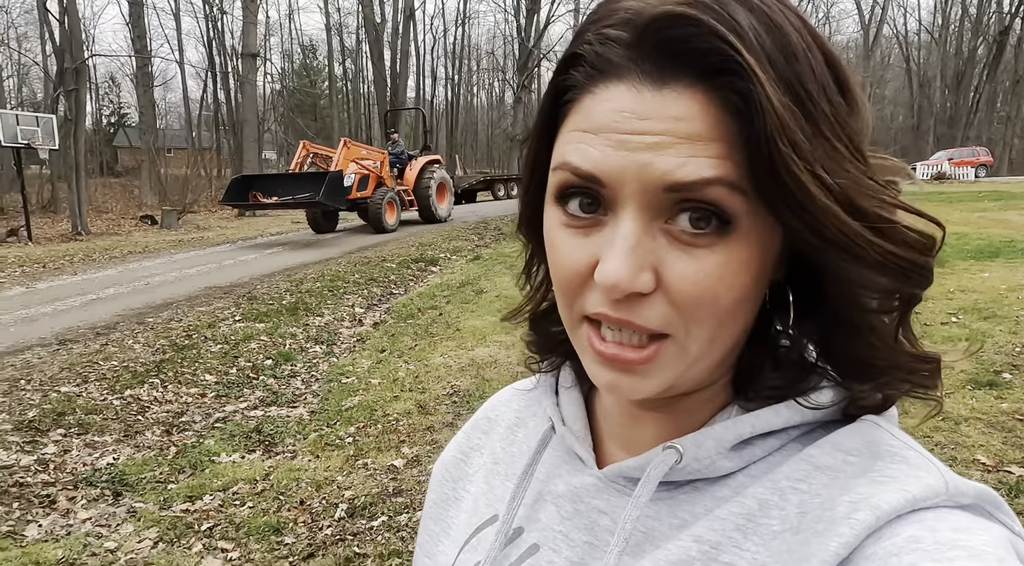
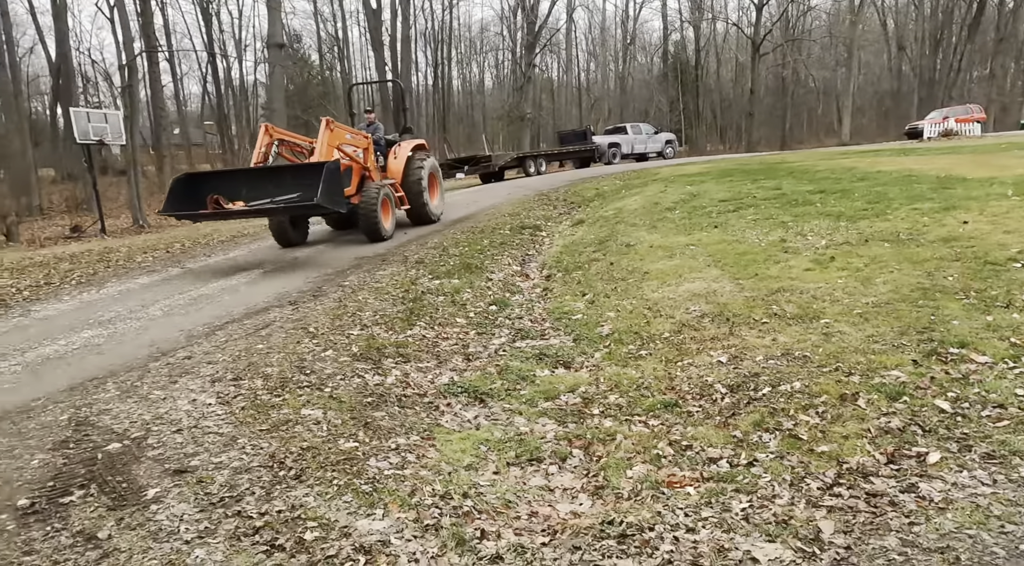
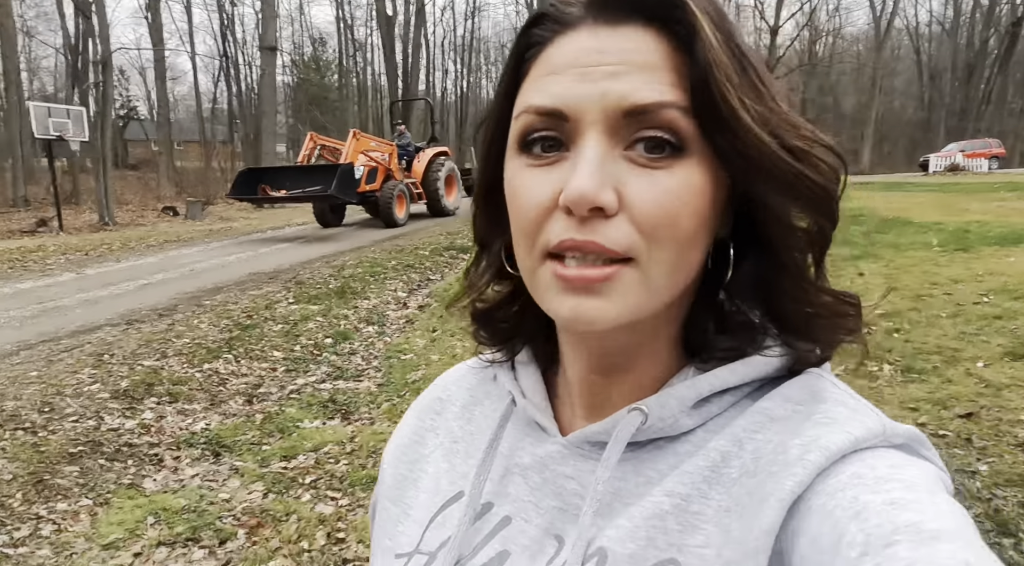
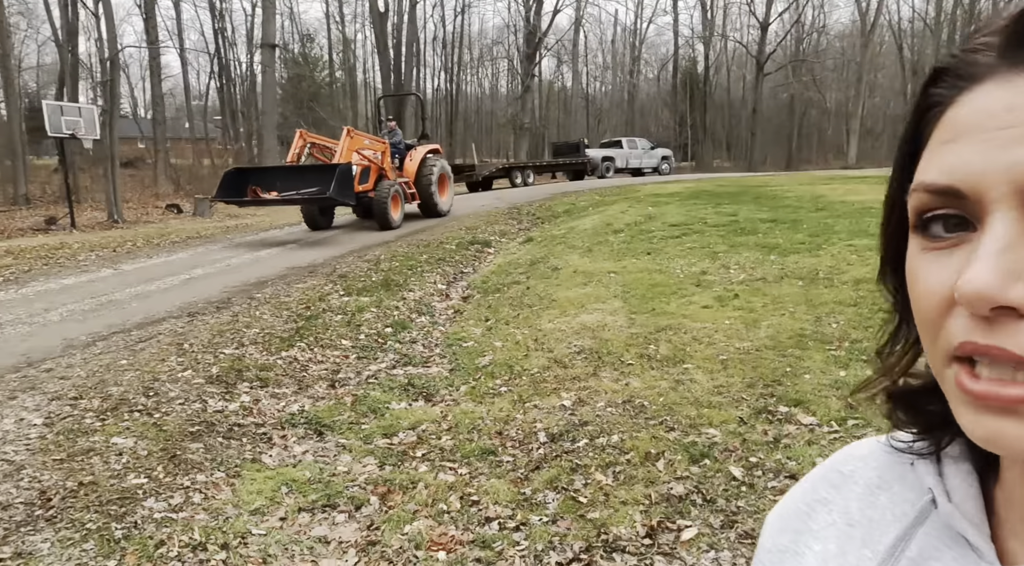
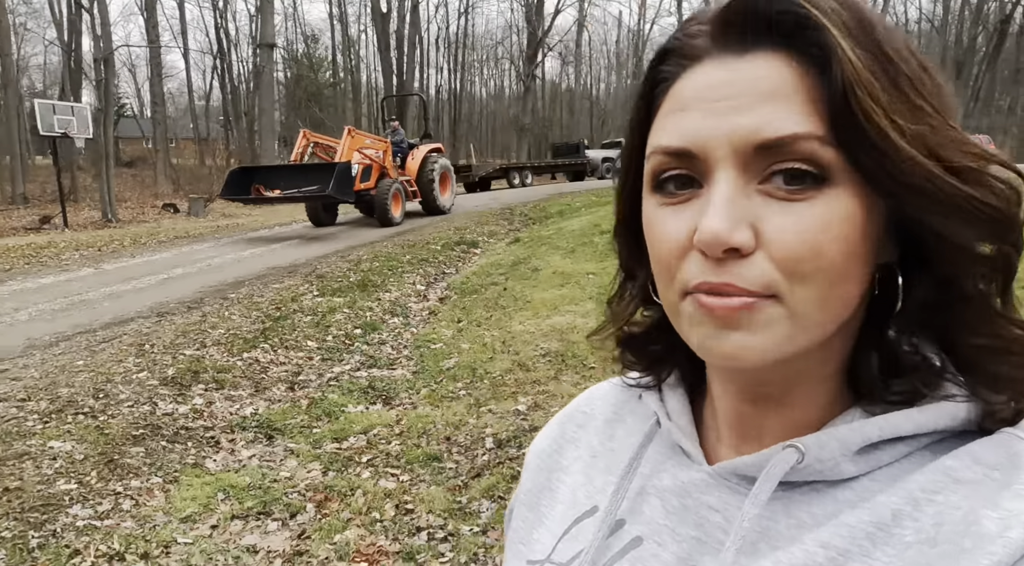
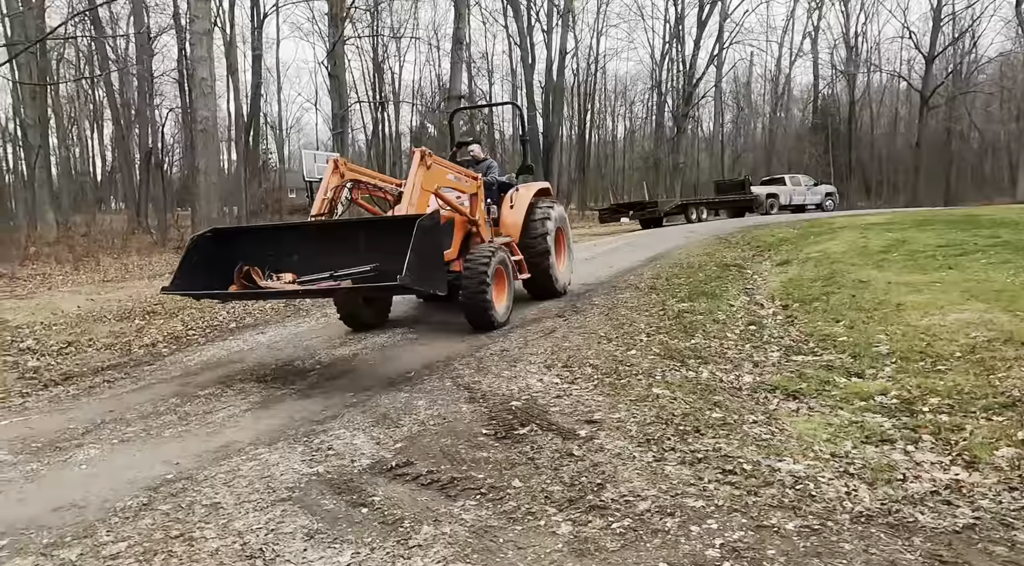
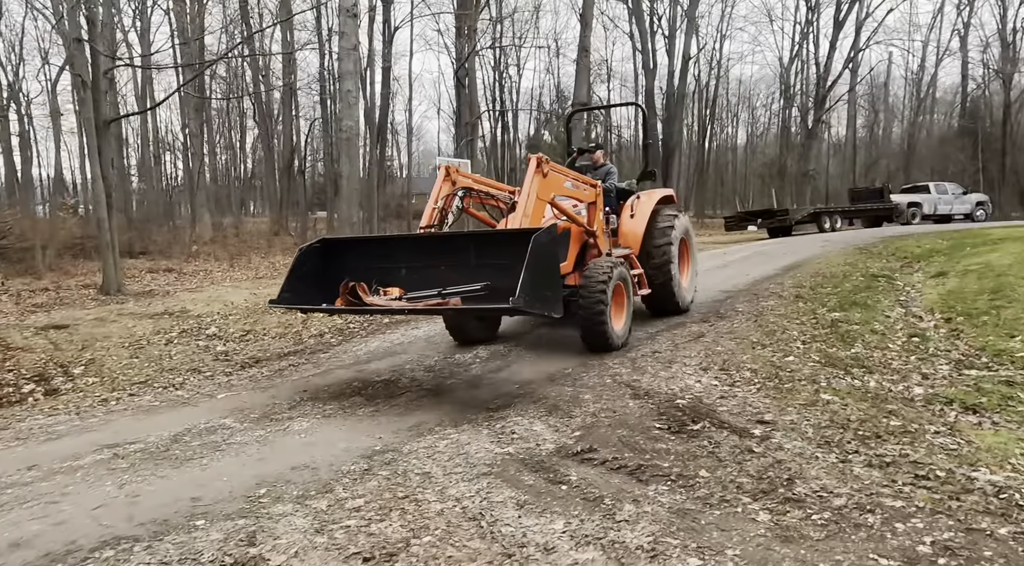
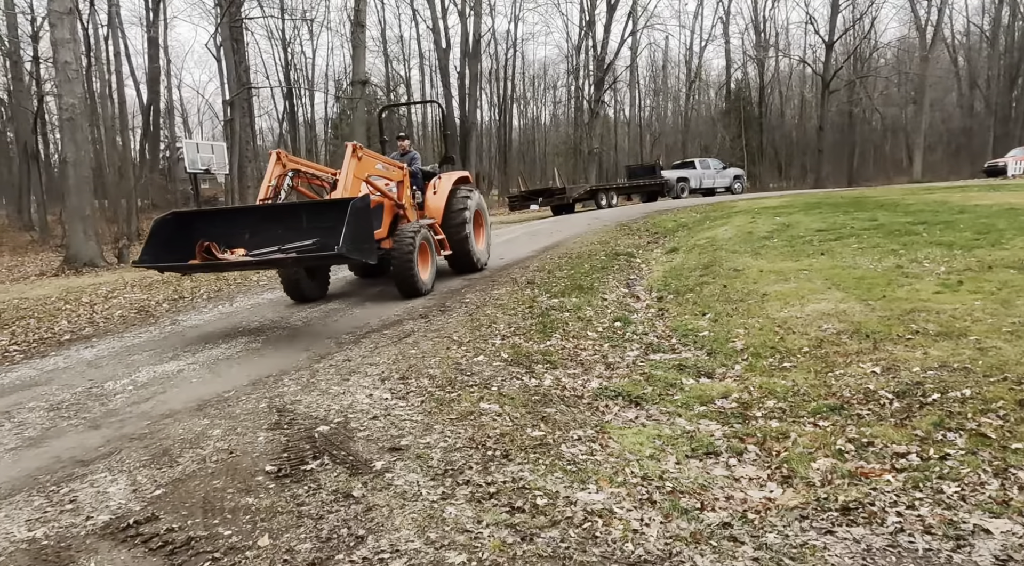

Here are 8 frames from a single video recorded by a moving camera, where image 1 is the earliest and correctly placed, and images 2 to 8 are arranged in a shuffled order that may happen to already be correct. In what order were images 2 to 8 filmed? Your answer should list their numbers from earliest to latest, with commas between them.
3, 5, 4, 2, 8, 6, 7
